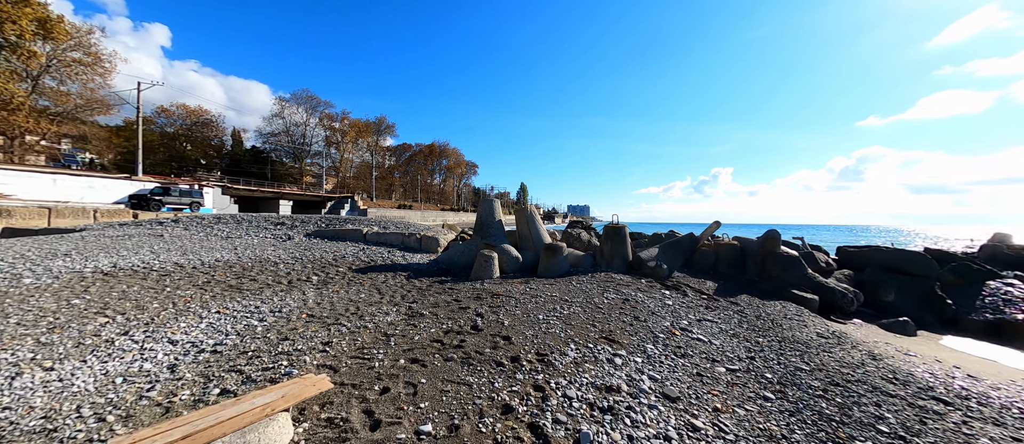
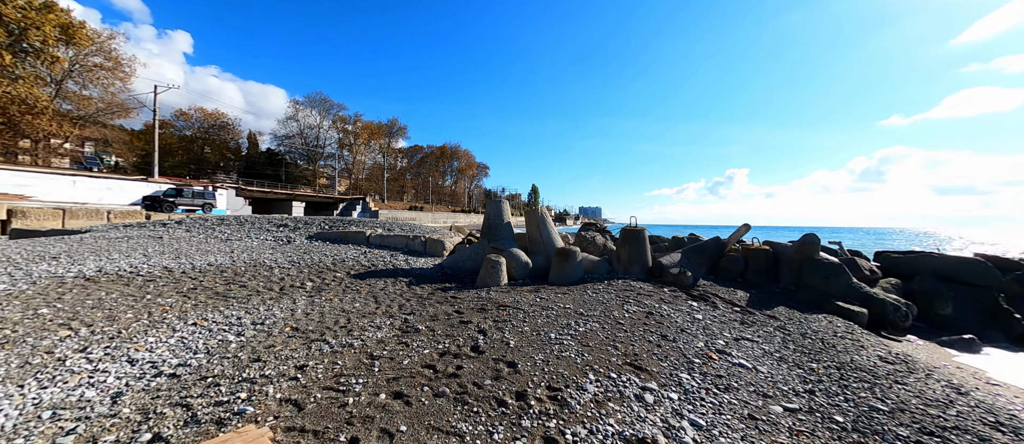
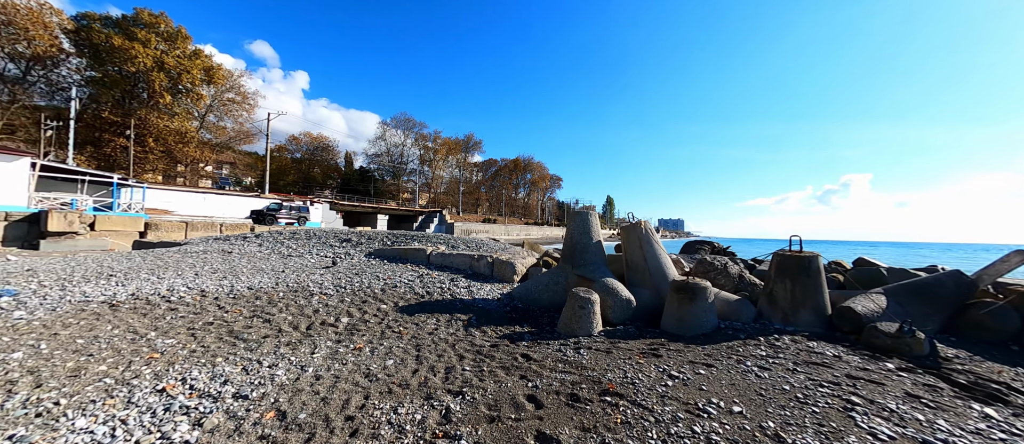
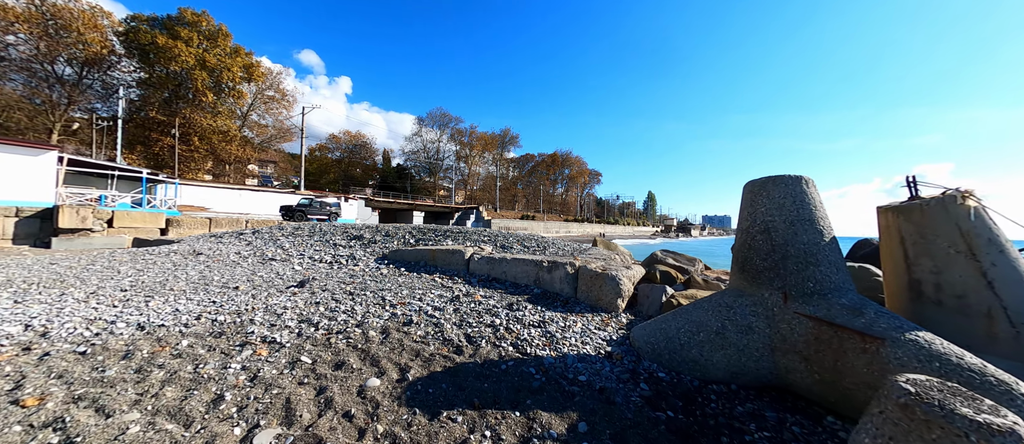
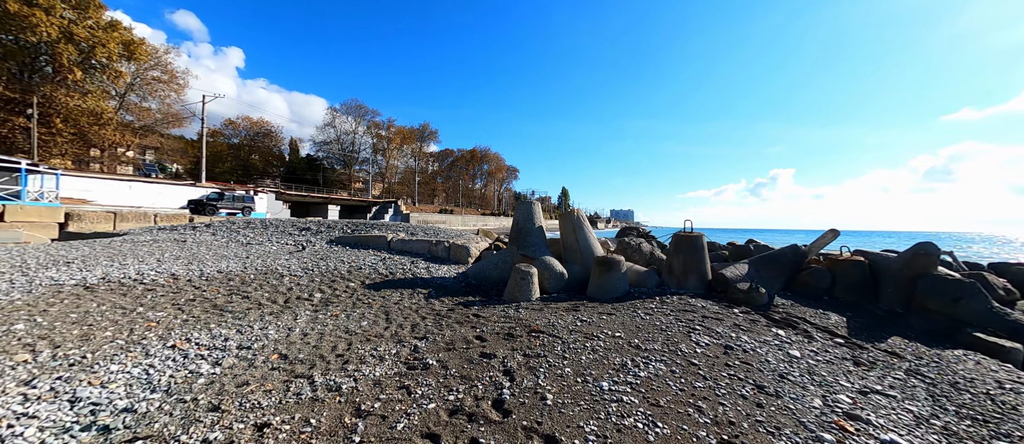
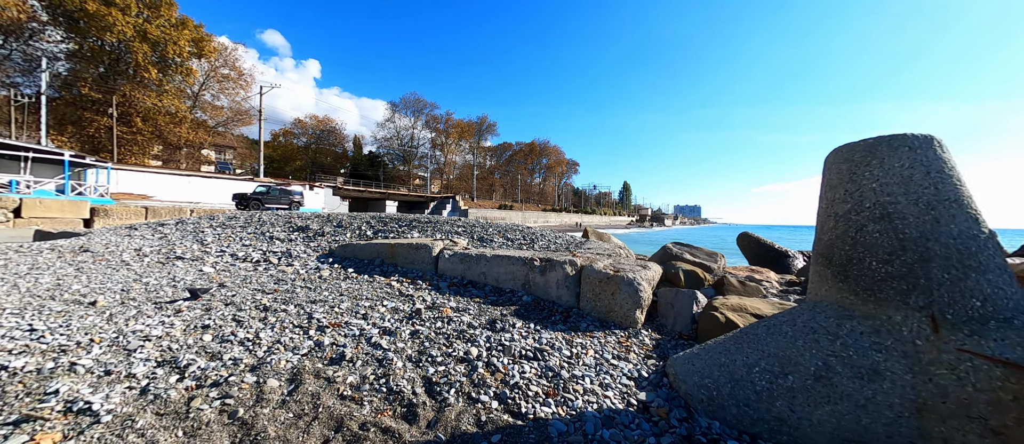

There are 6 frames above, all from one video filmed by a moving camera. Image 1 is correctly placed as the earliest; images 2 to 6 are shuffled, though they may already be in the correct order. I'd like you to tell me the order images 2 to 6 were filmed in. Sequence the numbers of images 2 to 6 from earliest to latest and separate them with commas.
2, 5, 3, 4, 6
